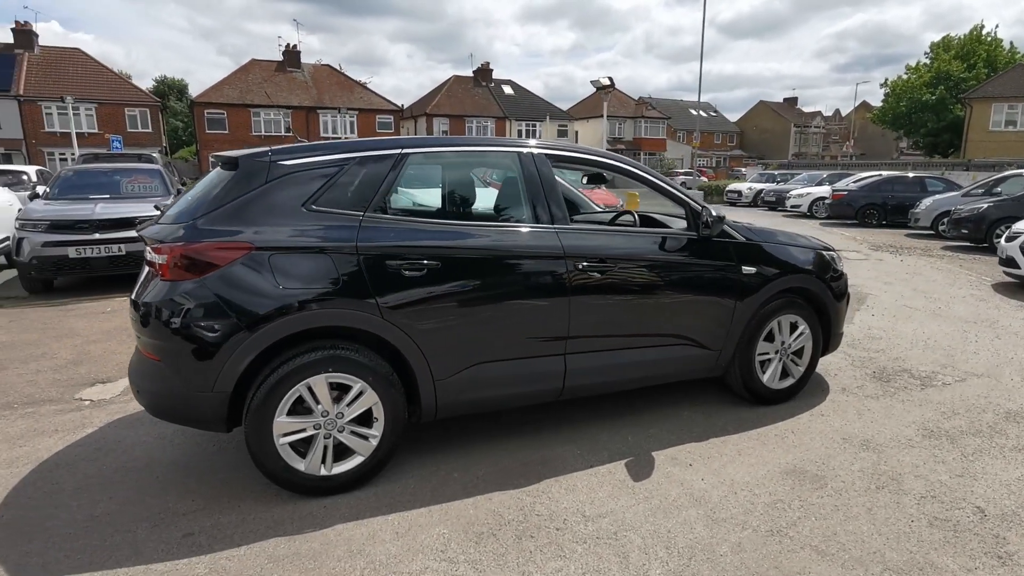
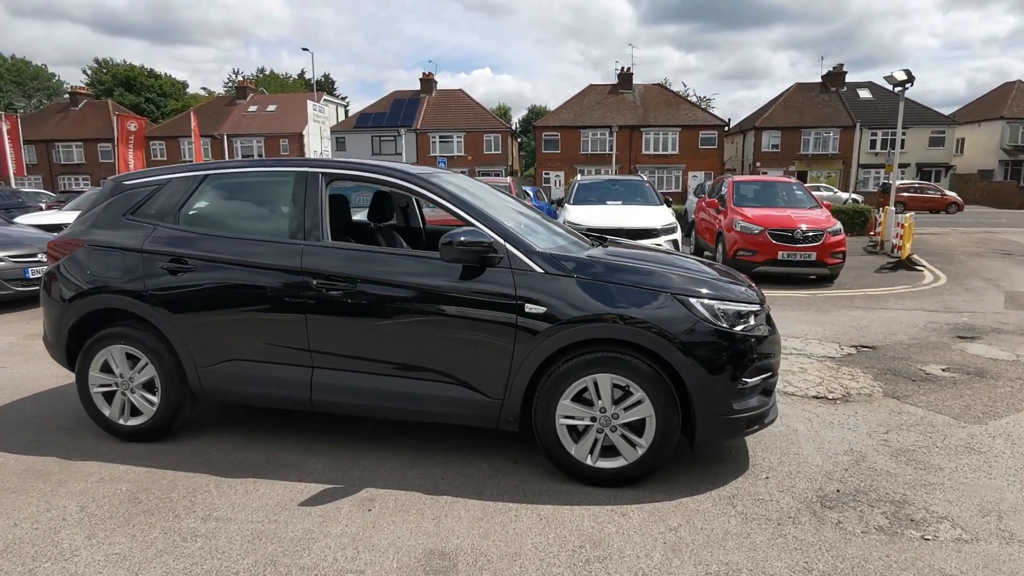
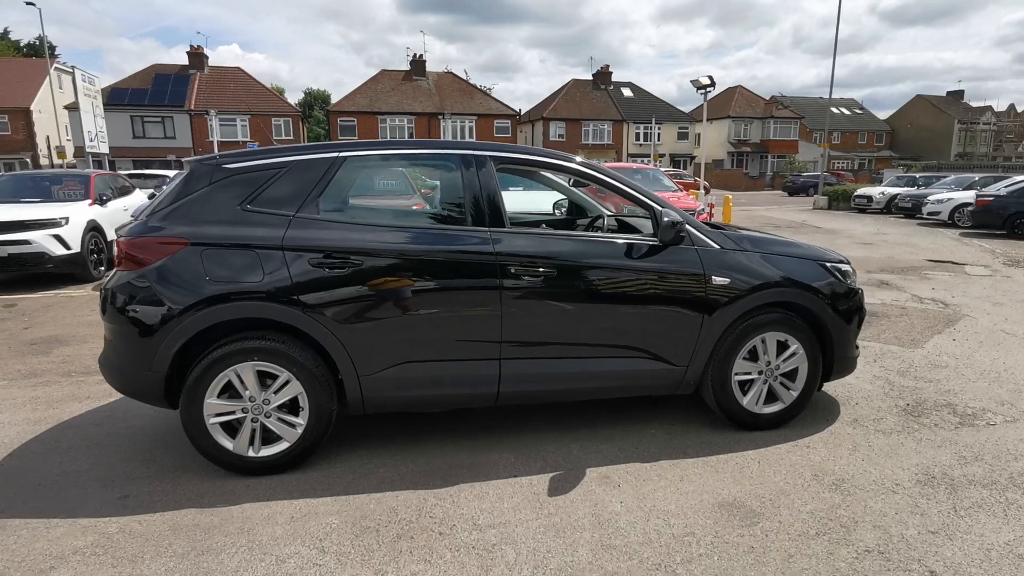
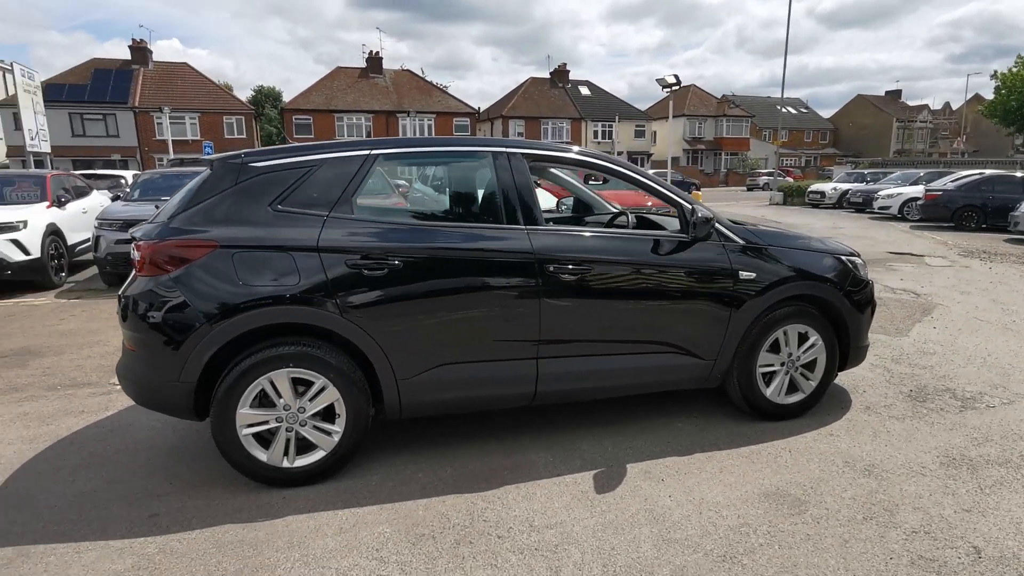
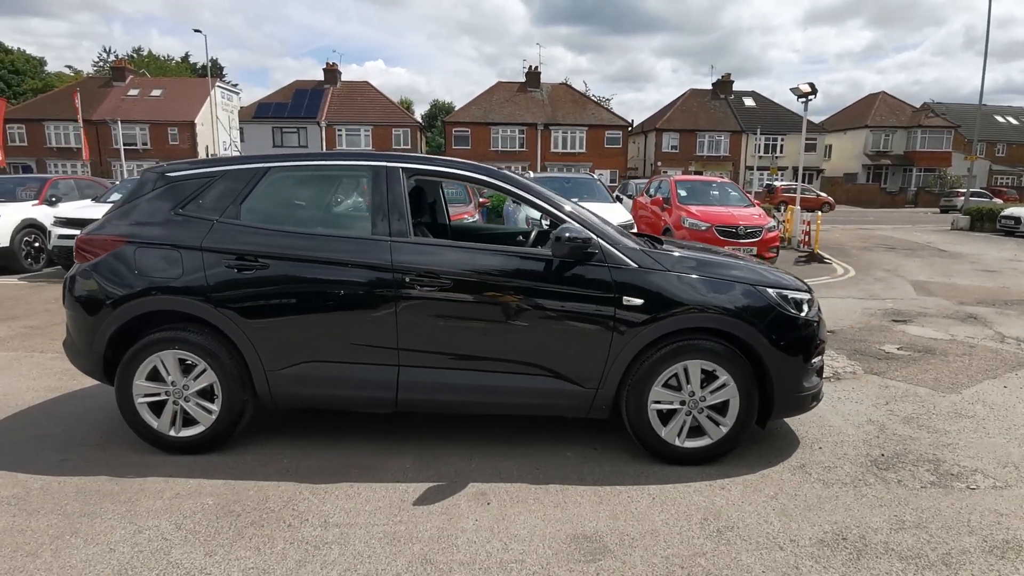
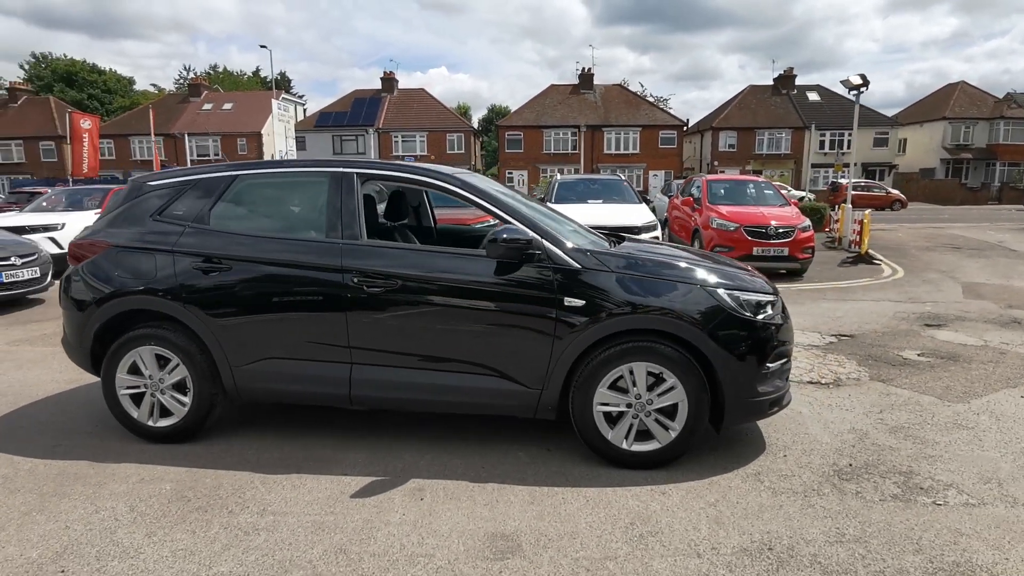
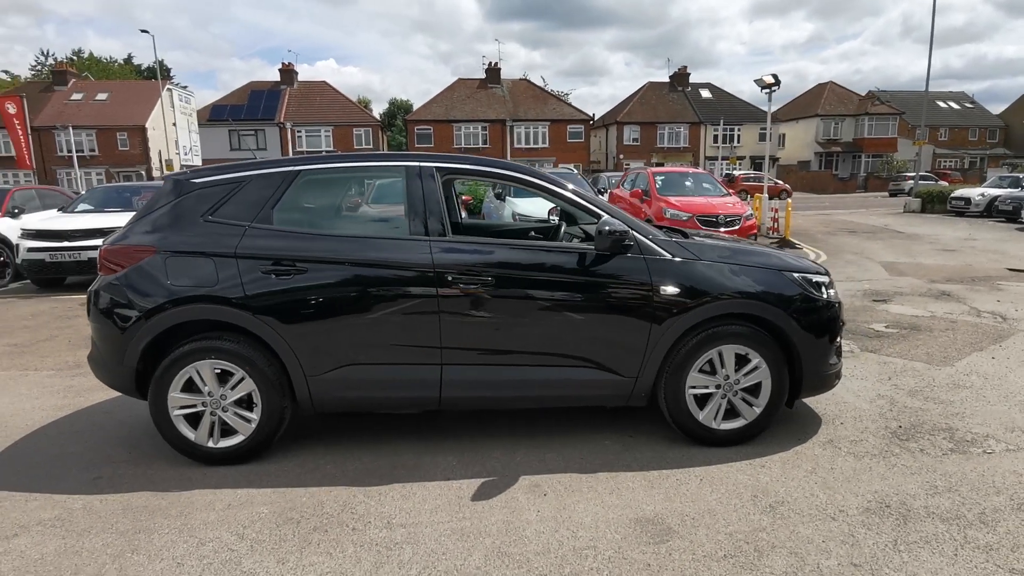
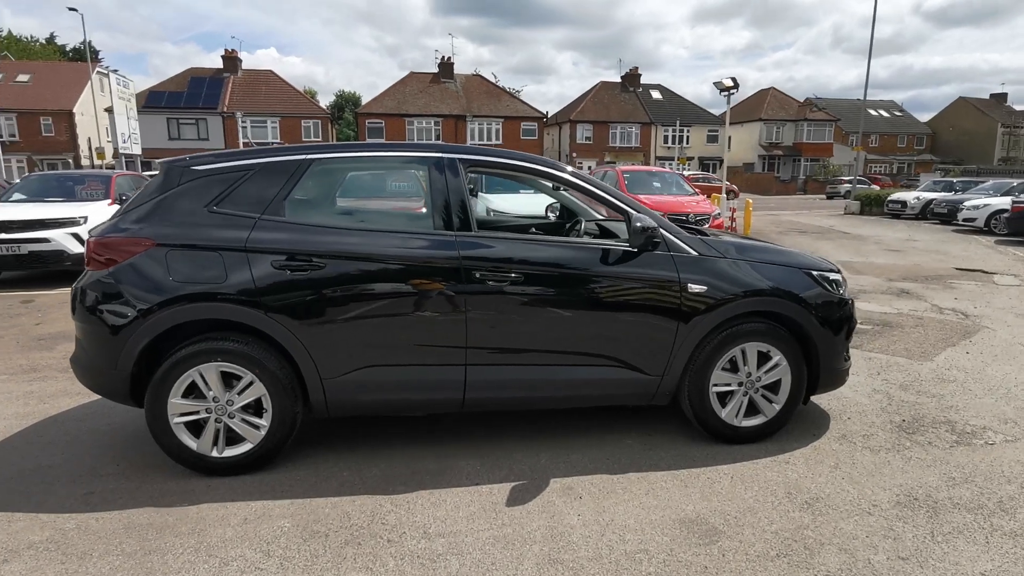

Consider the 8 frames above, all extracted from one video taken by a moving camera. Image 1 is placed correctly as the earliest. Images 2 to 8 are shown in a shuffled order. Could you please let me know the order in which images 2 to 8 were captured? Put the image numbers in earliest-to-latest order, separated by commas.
4, 3, 8, 7, 5, 6, 2
